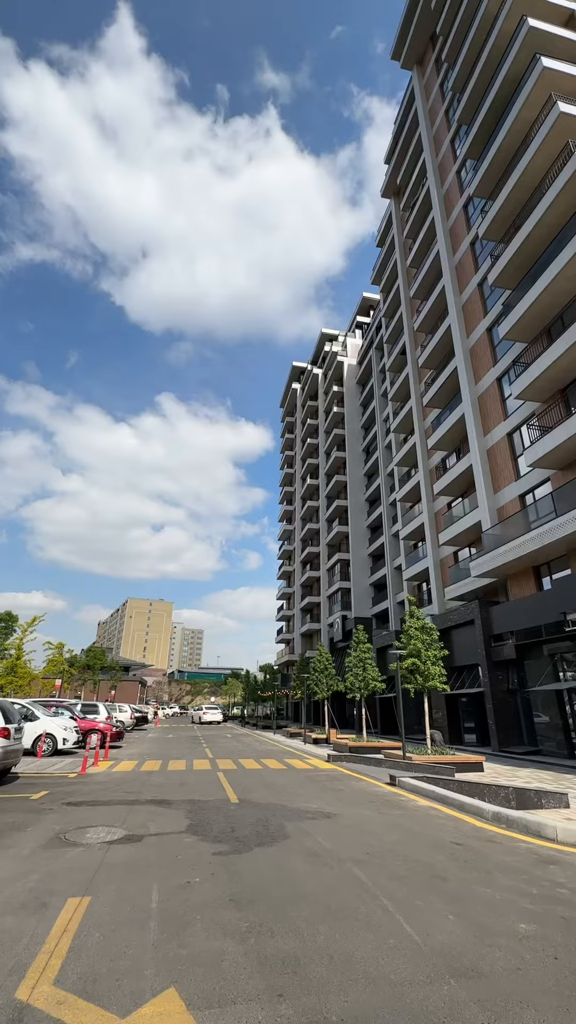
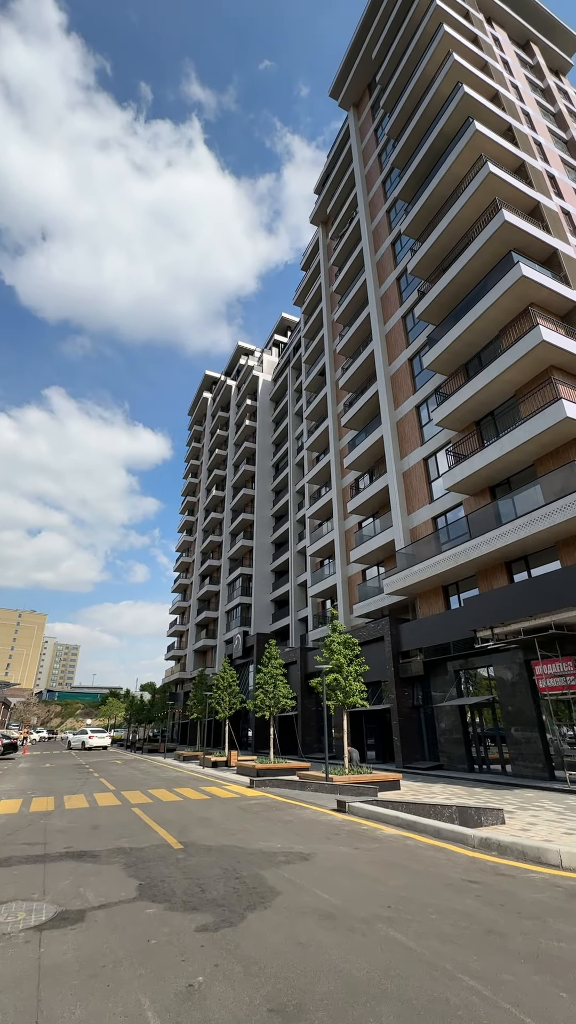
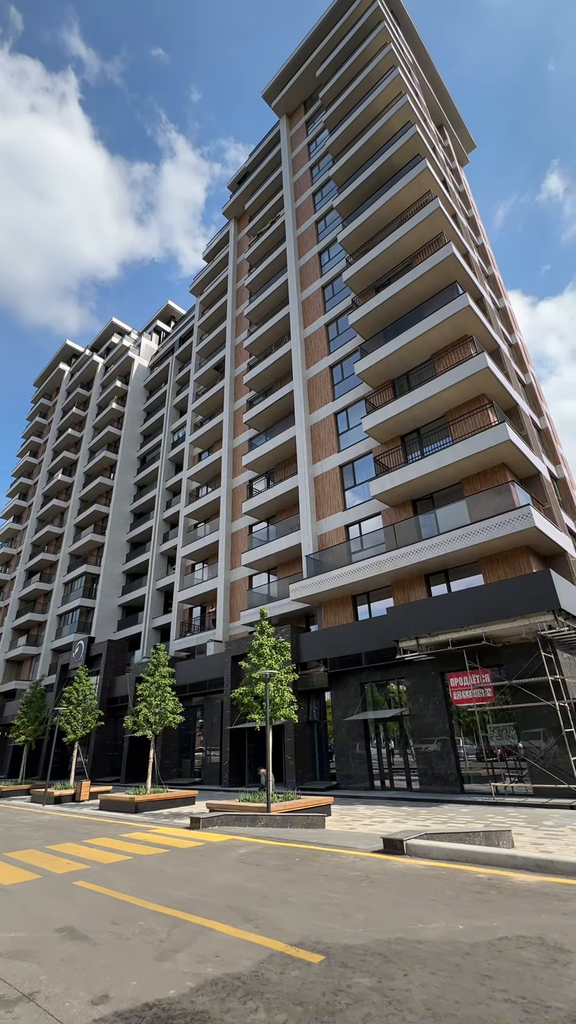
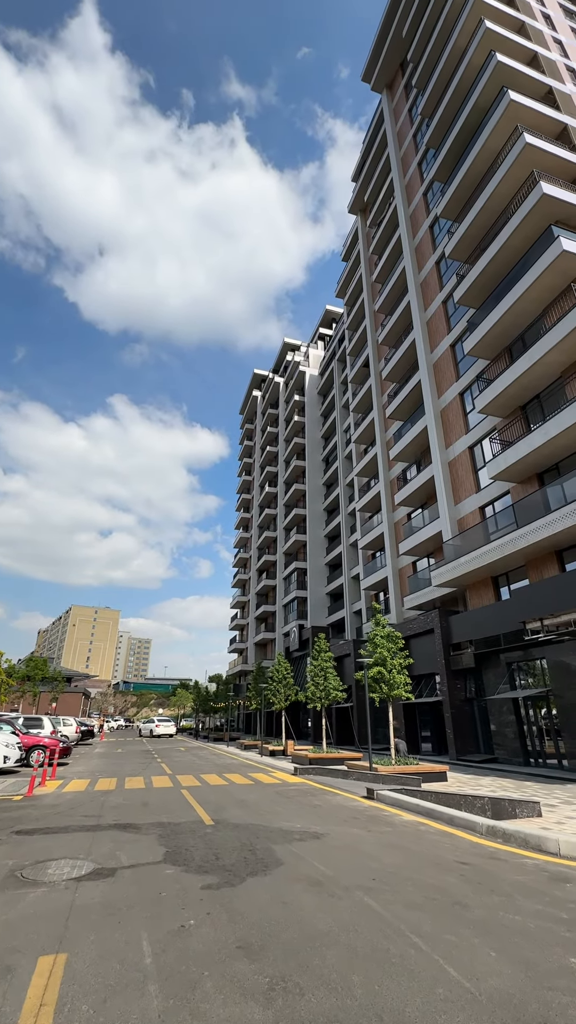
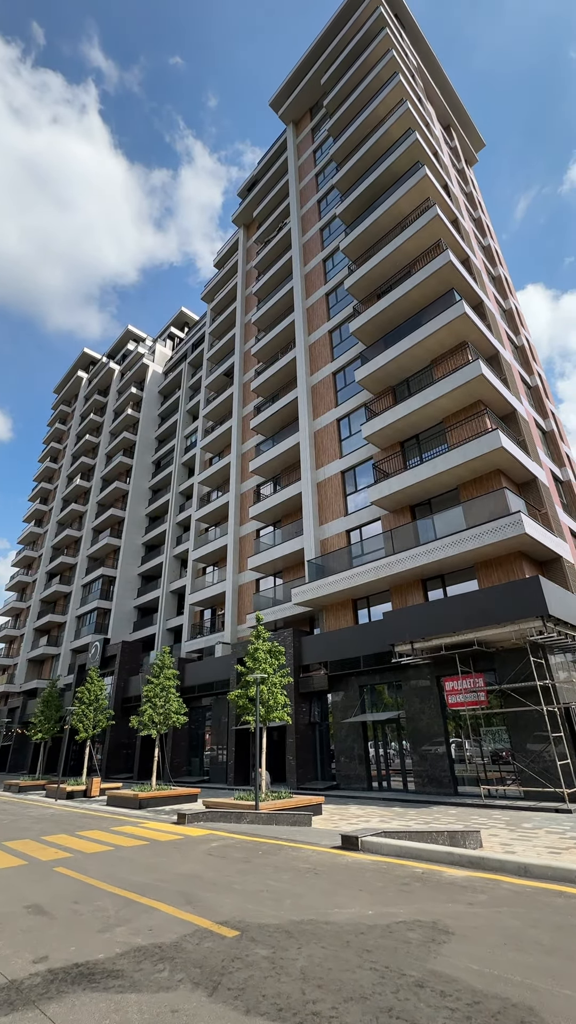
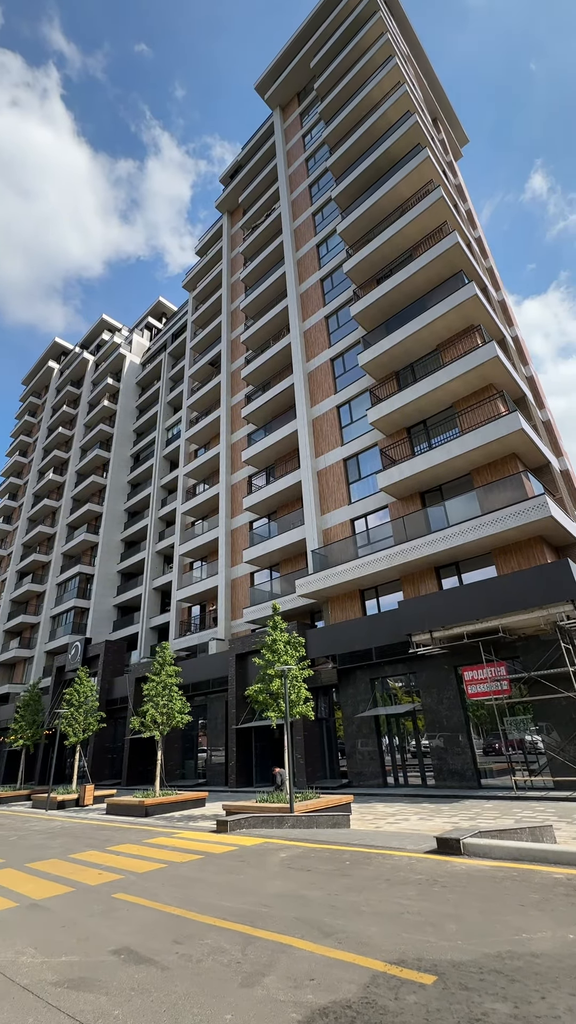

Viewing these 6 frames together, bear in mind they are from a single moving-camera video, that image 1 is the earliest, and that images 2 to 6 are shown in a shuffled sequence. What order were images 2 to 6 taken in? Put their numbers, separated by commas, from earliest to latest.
4, 2, 5, 3, 6
